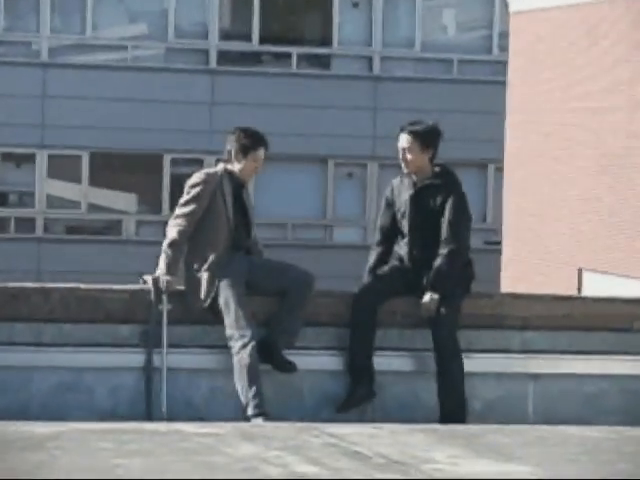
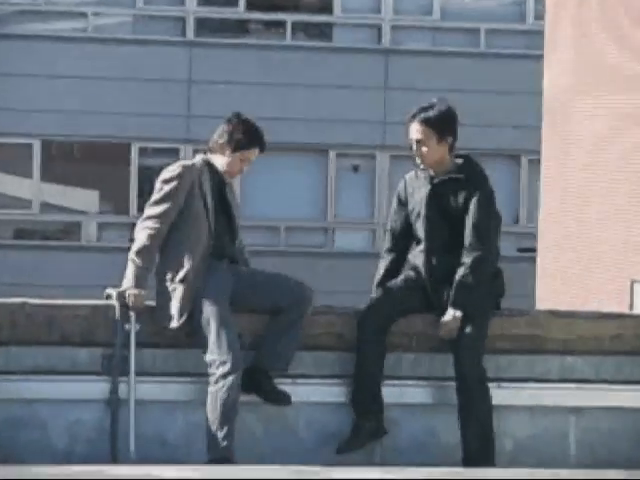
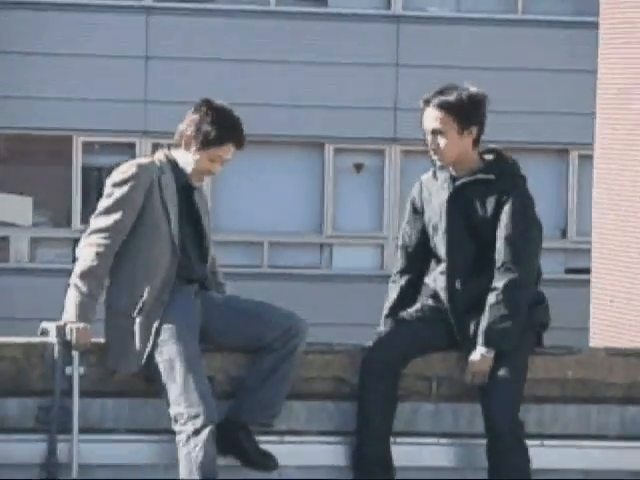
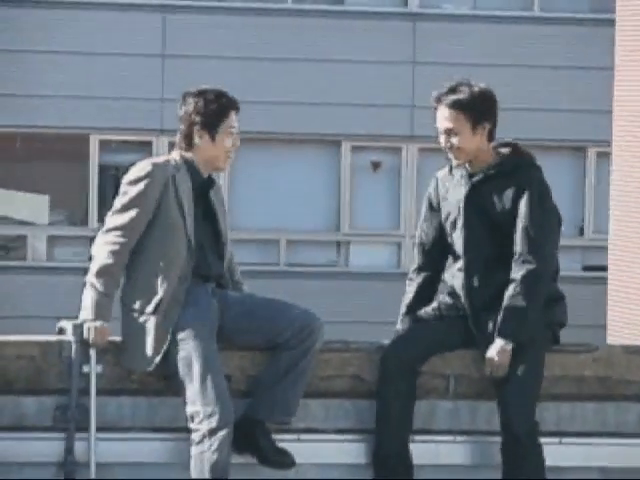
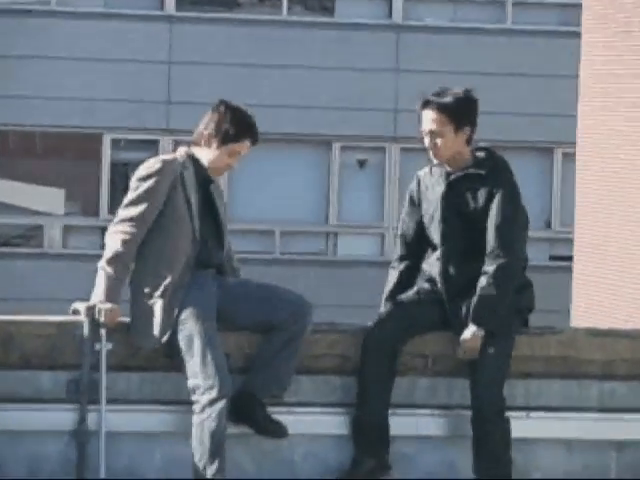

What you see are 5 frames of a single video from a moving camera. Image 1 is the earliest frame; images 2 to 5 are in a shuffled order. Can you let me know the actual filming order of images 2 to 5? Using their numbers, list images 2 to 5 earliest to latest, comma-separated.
2, 5, 3, 4
